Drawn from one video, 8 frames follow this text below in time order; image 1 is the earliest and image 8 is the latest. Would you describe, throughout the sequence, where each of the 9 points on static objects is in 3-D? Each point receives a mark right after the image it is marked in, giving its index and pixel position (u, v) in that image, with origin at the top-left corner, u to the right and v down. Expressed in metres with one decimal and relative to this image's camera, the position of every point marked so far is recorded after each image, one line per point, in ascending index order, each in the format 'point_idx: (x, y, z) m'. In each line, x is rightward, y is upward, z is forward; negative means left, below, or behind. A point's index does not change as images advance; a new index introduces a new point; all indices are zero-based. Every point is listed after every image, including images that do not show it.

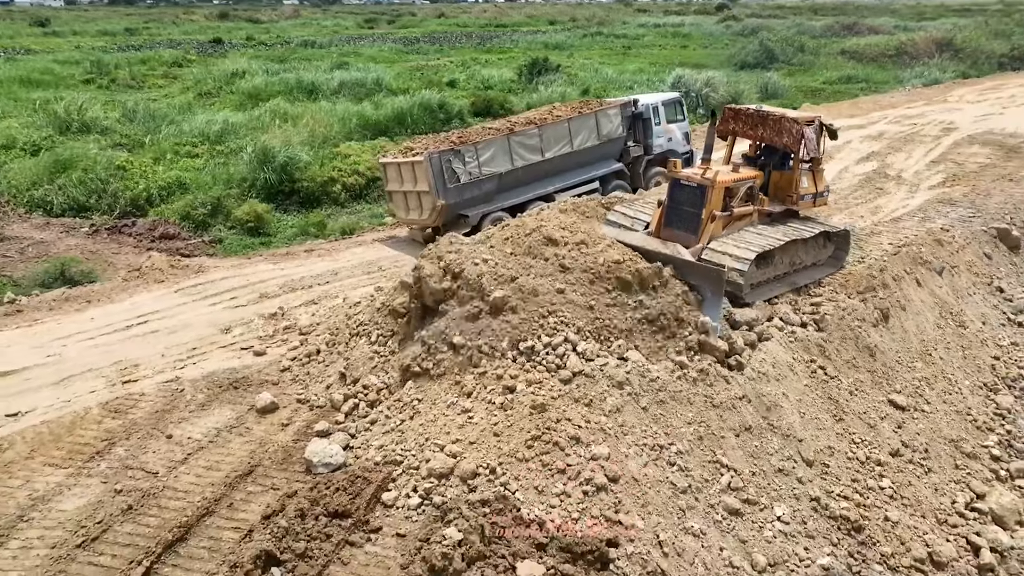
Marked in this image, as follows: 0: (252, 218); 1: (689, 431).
0: (-5.4, +1.4, +15.7) m
1: (+1.5, -1.2, +6.4) m
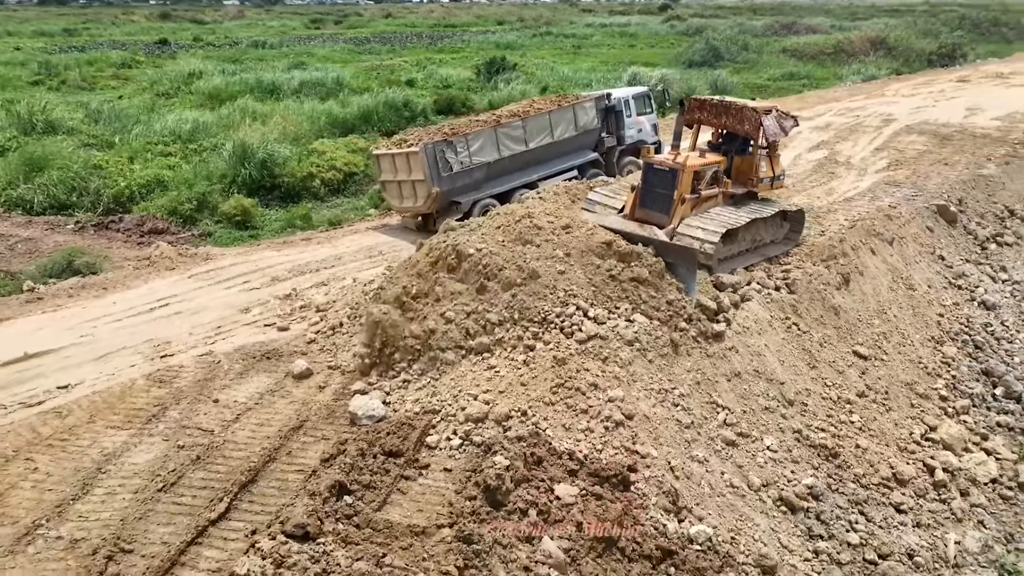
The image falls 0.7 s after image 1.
0: (-5.8, +1.6, +16.2) m
1: (+1.7, -0.9, +7.3) m
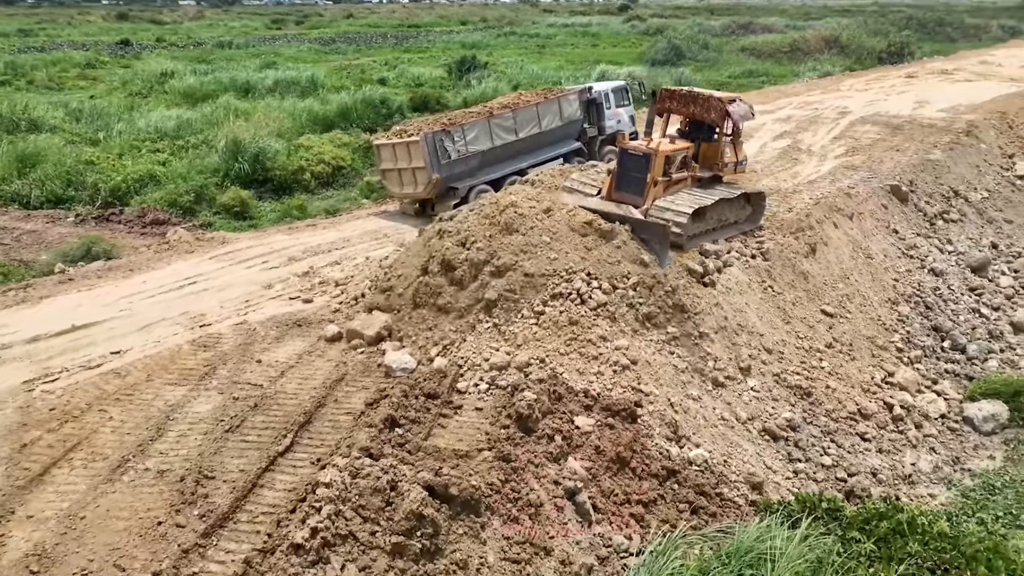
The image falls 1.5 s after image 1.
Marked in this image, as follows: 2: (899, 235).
0: (-6.1, +1.9, +16.8) m
1: (+1.9, -0.5, +8.3) m
2: (+6.3, +0.9, +12.4) m
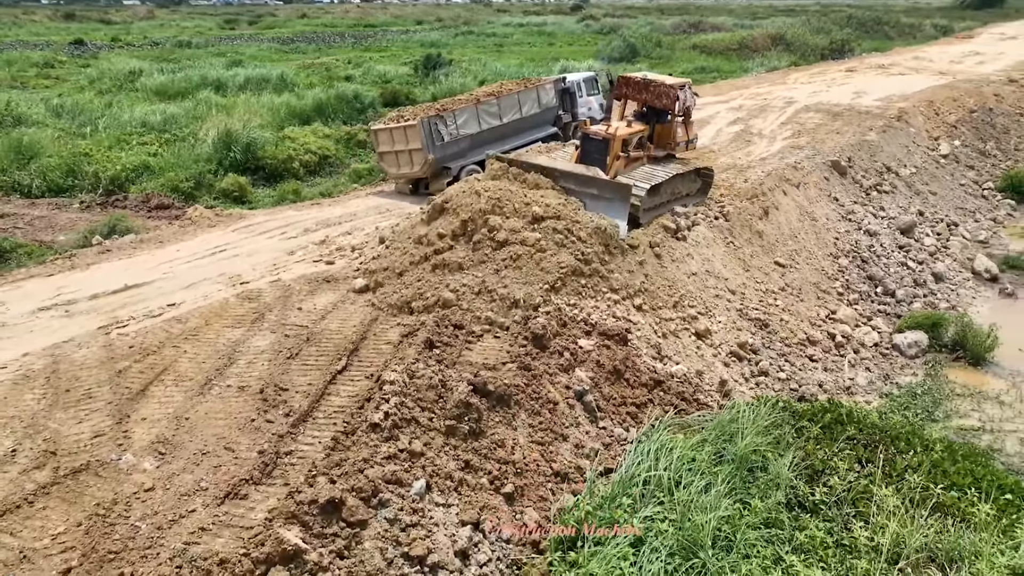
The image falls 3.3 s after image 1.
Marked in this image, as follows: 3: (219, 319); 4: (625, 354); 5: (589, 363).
0: (-6.5, +2.4, +18.0) m
1: (+2.0, +0.2, +9.9) m
2: (+6.1, +1.6, +14.2) m
3: (-3.7, -0.4, +9.4) m
4: (+1.3, -0.7, +8.6) m
5: (+0.8, -0.8, +8.4) m
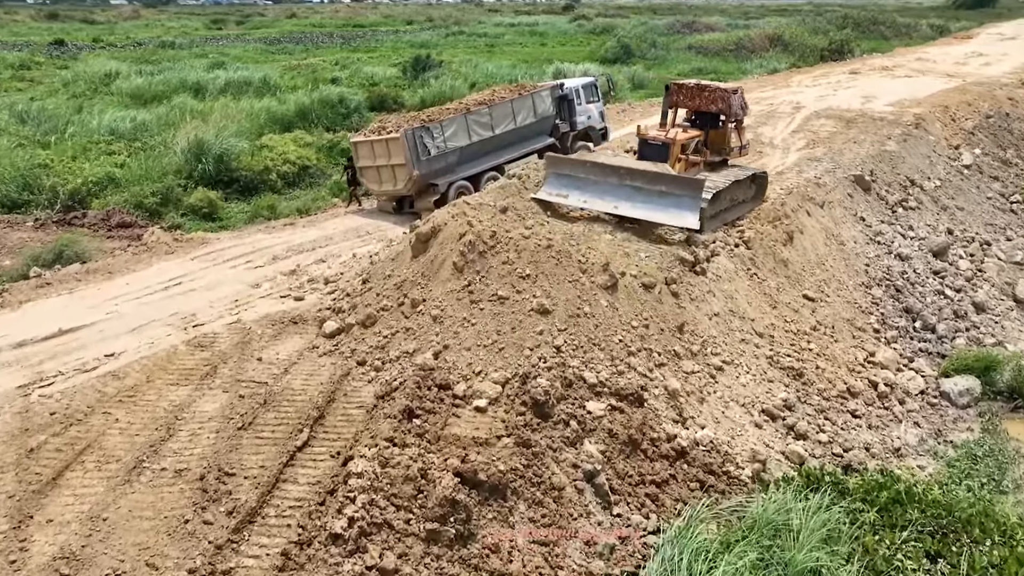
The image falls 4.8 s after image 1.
0: (-6.7, +1.8, +16.5) m
1: (+1.9, -0.3, +8.6) m
2: (+6.0, +1.1, +12.9) m
3: (-3.7, -0.9, +8.0) m
4: (+1.2, -1.3, +7.3) m
5: (+0.8, -1.3, +7.0) m
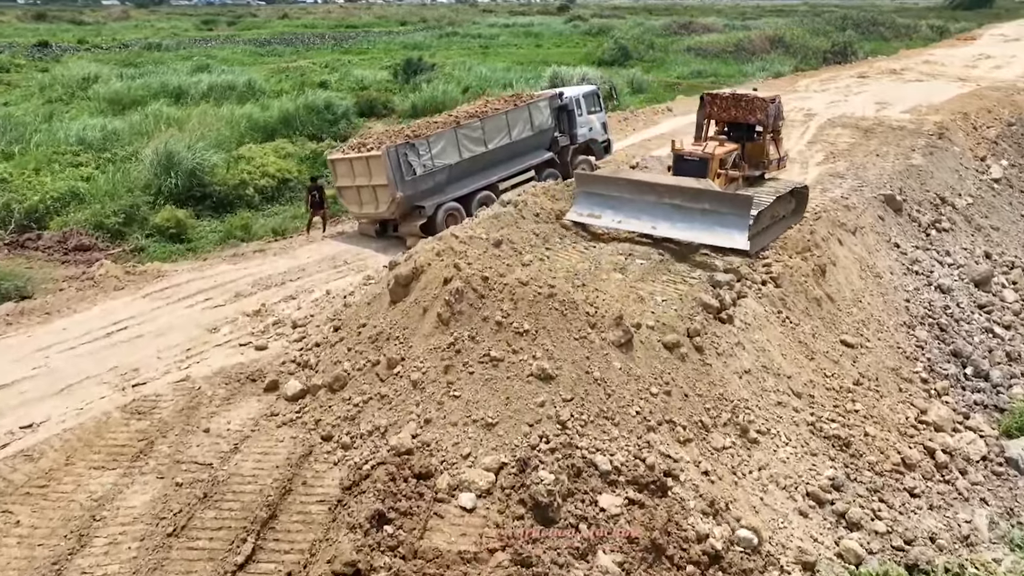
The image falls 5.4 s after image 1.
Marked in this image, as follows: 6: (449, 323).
0: (-6.8, +1.3, +15.2) m
1: (+1.9, -0.9, +7.3) m
2: (+5.9, +0.6, +11.6) m
3: (-3.8, -1.5, +6.7) m
4: (+1.2, -1.8, +5.9) m
5: (+0.8, -1.9, +5.7) m
6: (-0.6, -0.3, +7.1) m
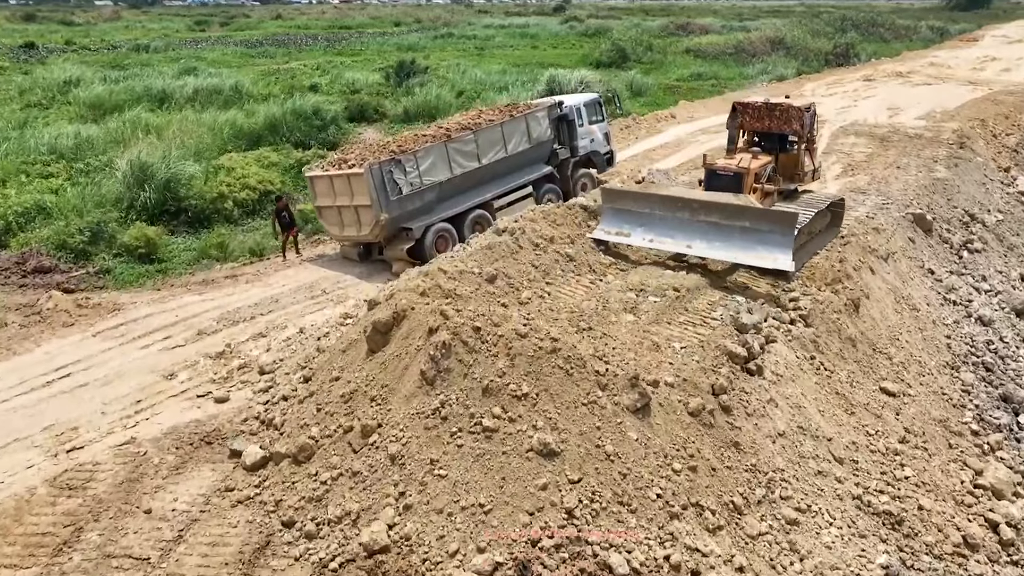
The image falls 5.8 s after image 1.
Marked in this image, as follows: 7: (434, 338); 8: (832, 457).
0: (-6.9, +0.8, +14.0) m
1: (+1.8, -1.3, +6.2) m
2: (+5.9, +0.2, +10.6) m
3: (-3.8, -1.9, +5.6) m
4: (+1.2, -2.2, +4.9) m
5: (+0.8, -2.3, +4.6) m
6: (-0.6, -0.7, +6.1) m
7: (-0.6, -0.4, +6.3) m
8: (+2.8, -1.5, +6.7) m
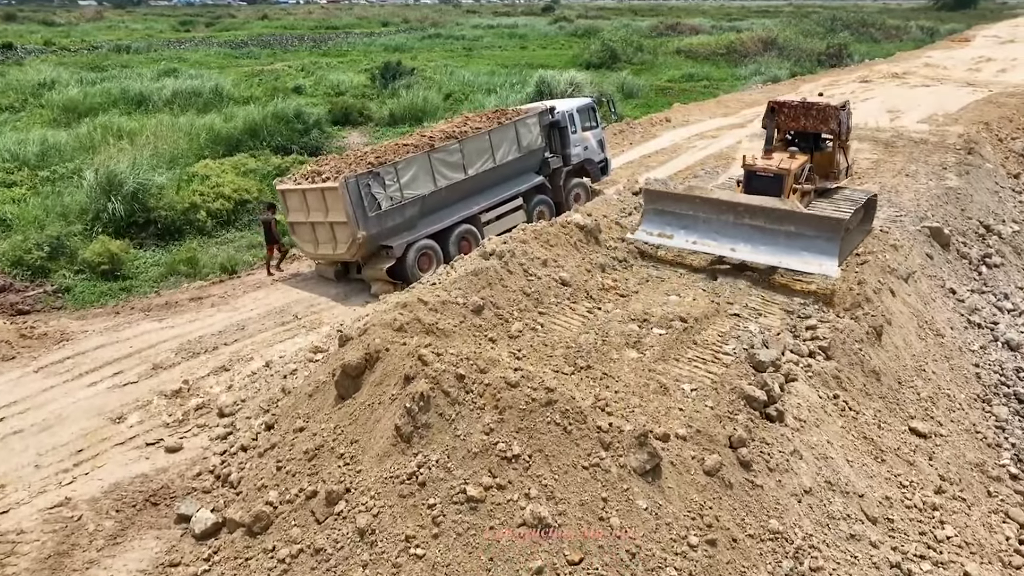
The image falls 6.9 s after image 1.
0: (-7.1, +0.5, +13.1) m
1: (+1.7, -1.6, +5.4) m
2: (+5.7, -0.1, +9.8) m
3: (-3.9, -2.2, +4.7) m
4: (+1.1, -2.5, +4.1) m
5: (+0.7, -2.6, +3.8) m
6: (-0.7, -1.0, +5.2) m
7: (-0.7, -0.7, +5.4) m
8: (+2.7, -1.8, +5.9) m
